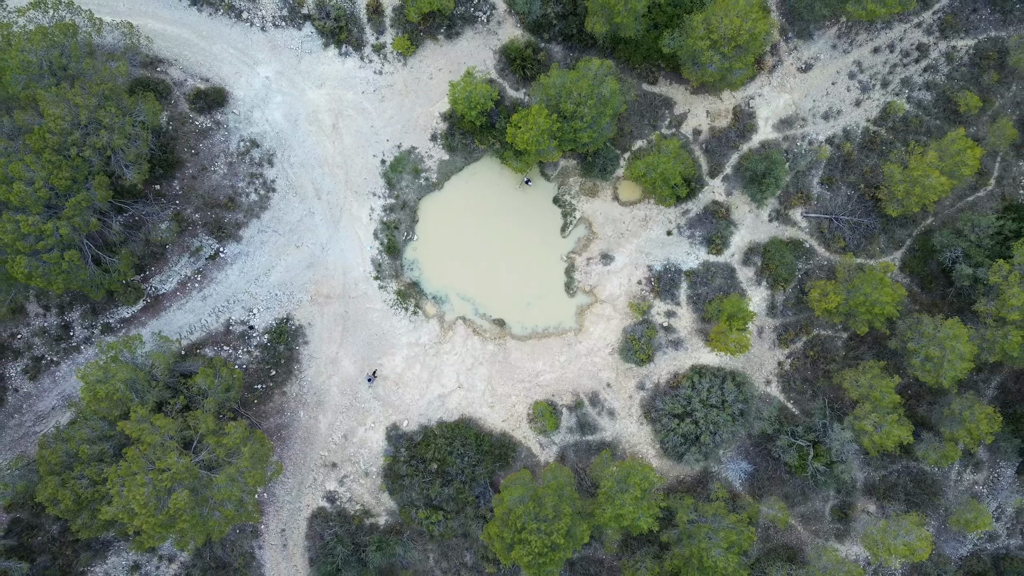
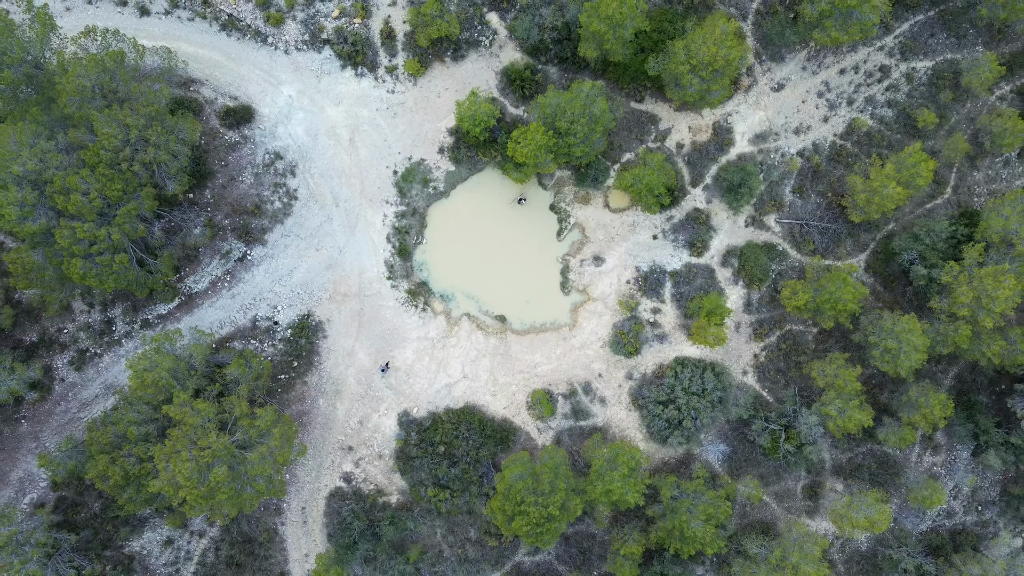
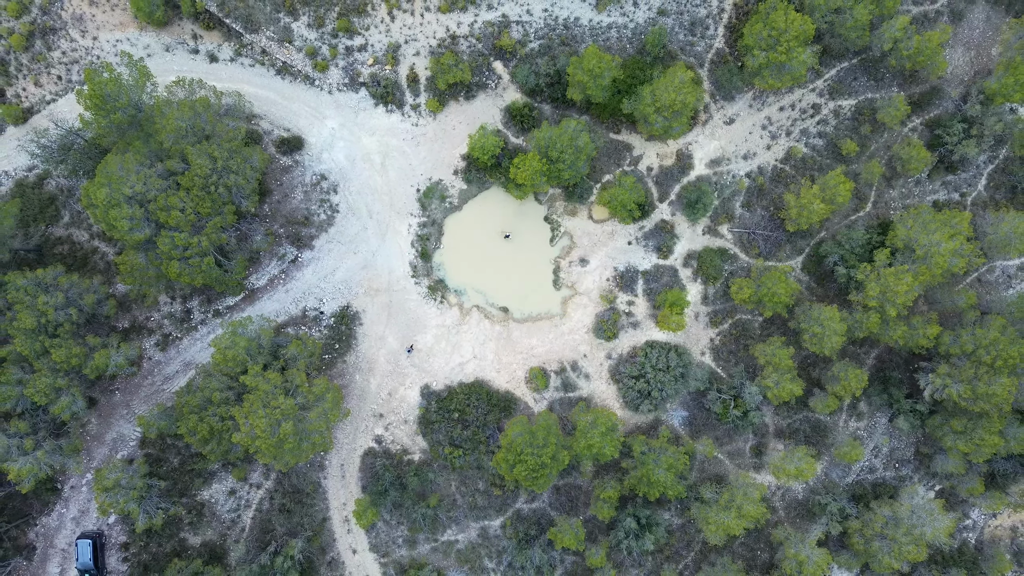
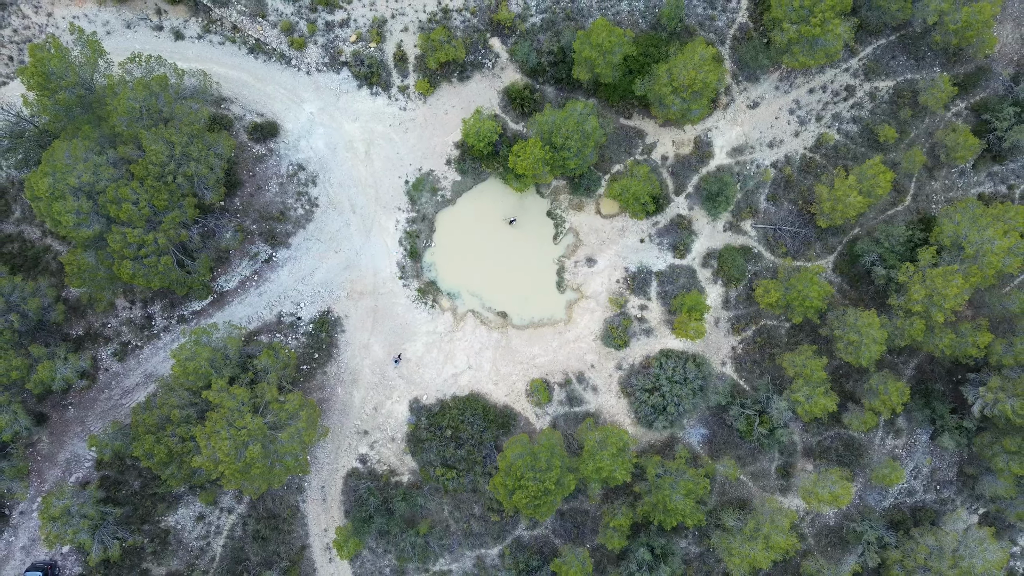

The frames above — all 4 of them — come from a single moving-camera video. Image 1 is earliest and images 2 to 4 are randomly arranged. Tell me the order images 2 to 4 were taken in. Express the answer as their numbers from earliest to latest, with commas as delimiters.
2, 4, 3
